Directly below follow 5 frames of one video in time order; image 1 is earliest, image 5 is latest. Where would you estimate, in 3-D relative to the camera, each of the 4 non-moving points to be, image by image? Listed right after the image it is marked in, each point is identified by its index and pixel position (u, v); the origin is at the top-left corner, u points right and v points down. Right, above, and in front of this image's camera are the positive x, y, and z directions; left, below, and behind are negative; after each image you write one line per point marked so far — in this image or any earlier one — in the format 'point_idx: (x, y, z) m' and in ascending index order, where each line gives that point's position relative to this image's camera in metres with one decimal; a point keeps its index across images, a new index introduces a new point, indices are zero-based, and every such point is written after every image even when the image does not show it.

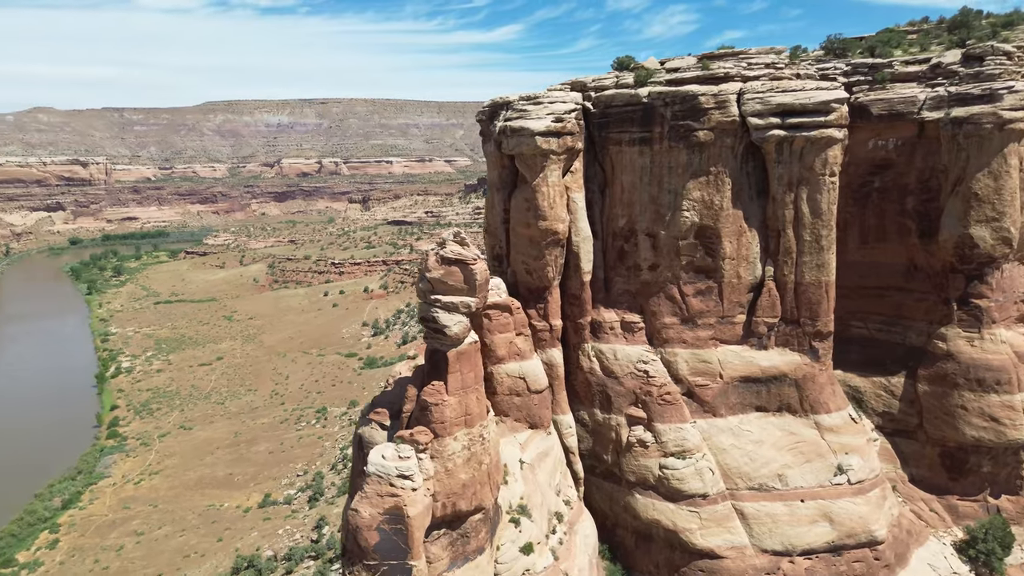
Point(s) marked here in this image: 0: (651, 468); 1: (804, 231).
0: (+2.5, -3.2, +13.4) m
1: (+5.4, +1.0, +13.6) m
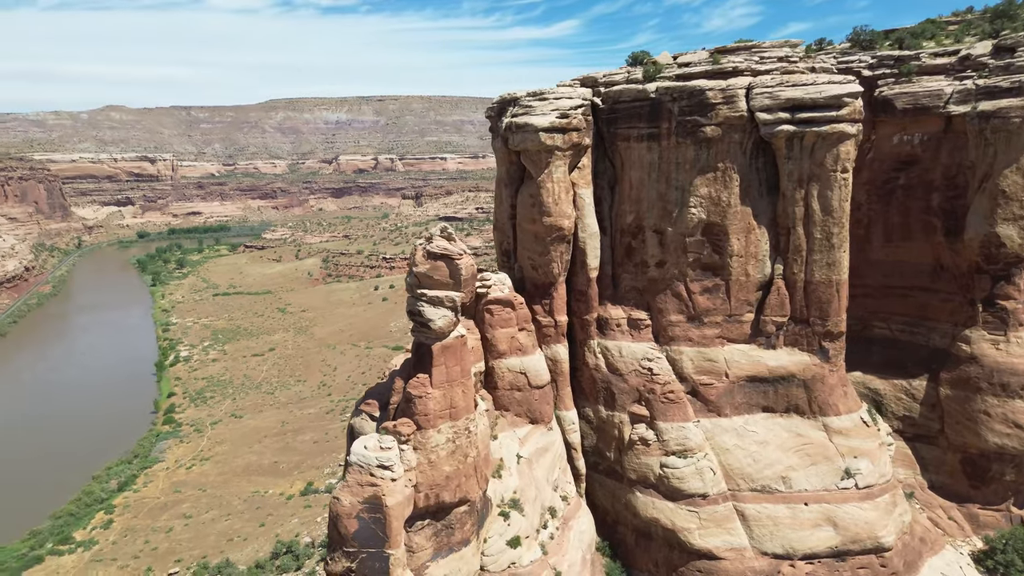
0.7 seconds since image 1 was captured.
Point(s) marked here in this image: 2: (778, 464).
0: (+2.5, -3.2, +13.4) m
1: (+5.4, +1.1, +13.3) m
2: (+4.7, -3.1, +13.3) m
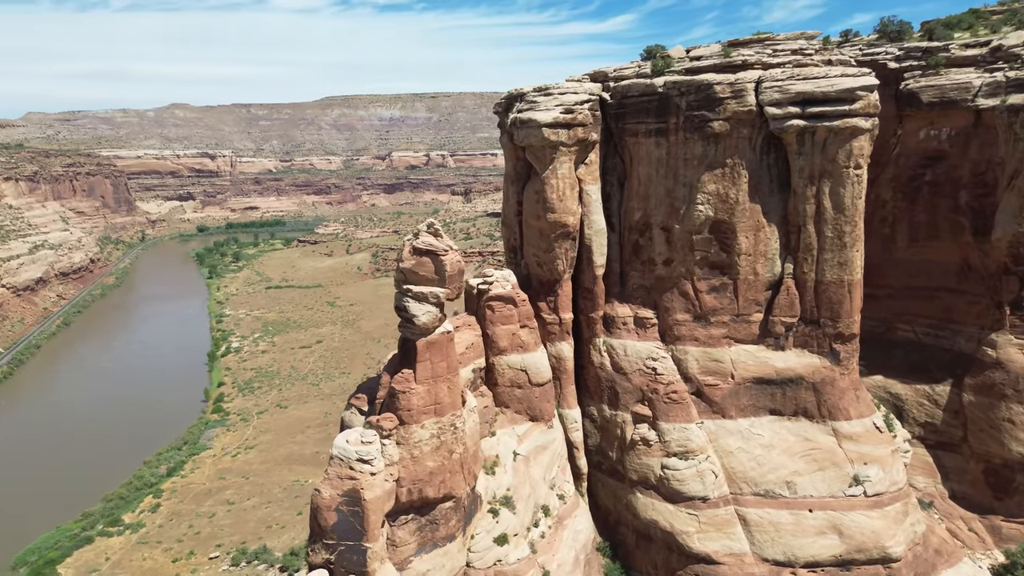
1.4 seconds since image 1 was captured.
0: (+2.5, -3.2, +13.1) m
1: (+5.4, +1.1, +12.9) m
2: (+4.7, -3.1, +12.9) m
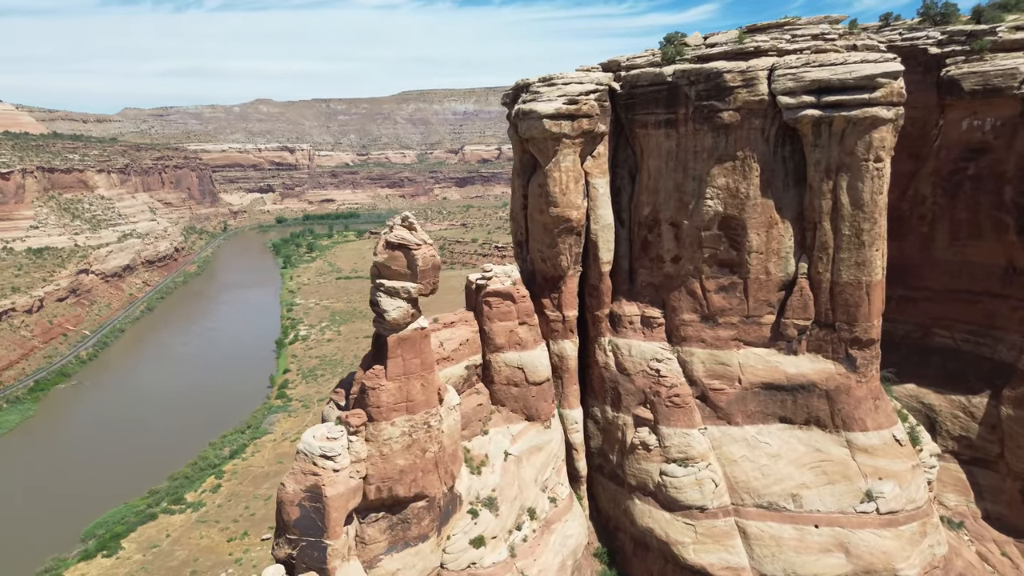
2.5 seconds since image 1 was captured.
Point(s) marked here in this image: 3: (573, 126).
0: (+2.4, -3.1, +12.6) m
1: (+5.3, +1.0, +12.1) m
2: (+4.5, -3.1, +12.2) m
3: (+1.1, +2.8, +13.0) m
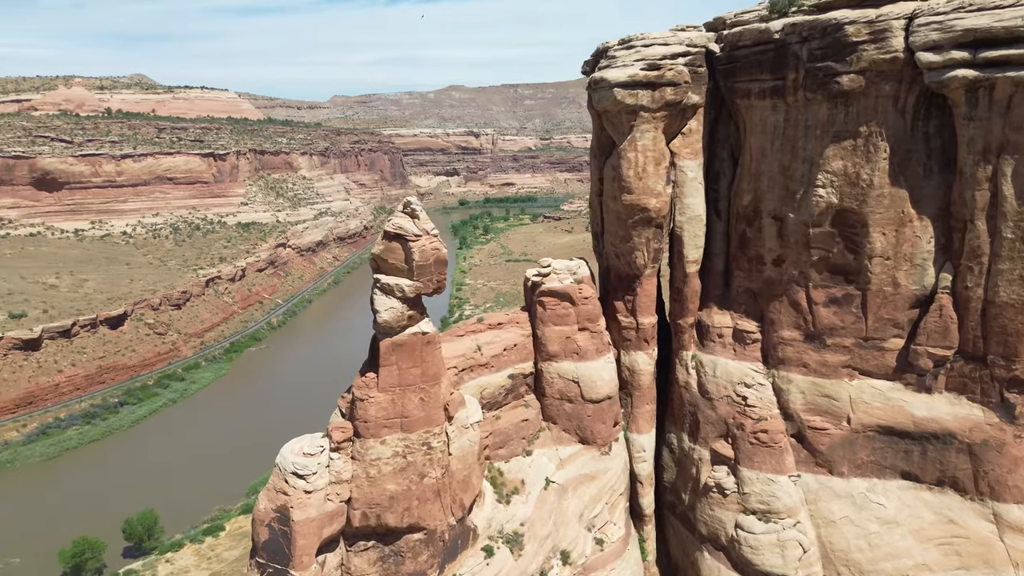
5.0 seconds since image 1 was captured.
0: (+2.9, -3.2, +10.3) m
1: (+5.9, +0.8, +8.9) m
2: (+4.9, -3.4, +9.3) m
3: (+2.0, +2.8, +10.8) m
